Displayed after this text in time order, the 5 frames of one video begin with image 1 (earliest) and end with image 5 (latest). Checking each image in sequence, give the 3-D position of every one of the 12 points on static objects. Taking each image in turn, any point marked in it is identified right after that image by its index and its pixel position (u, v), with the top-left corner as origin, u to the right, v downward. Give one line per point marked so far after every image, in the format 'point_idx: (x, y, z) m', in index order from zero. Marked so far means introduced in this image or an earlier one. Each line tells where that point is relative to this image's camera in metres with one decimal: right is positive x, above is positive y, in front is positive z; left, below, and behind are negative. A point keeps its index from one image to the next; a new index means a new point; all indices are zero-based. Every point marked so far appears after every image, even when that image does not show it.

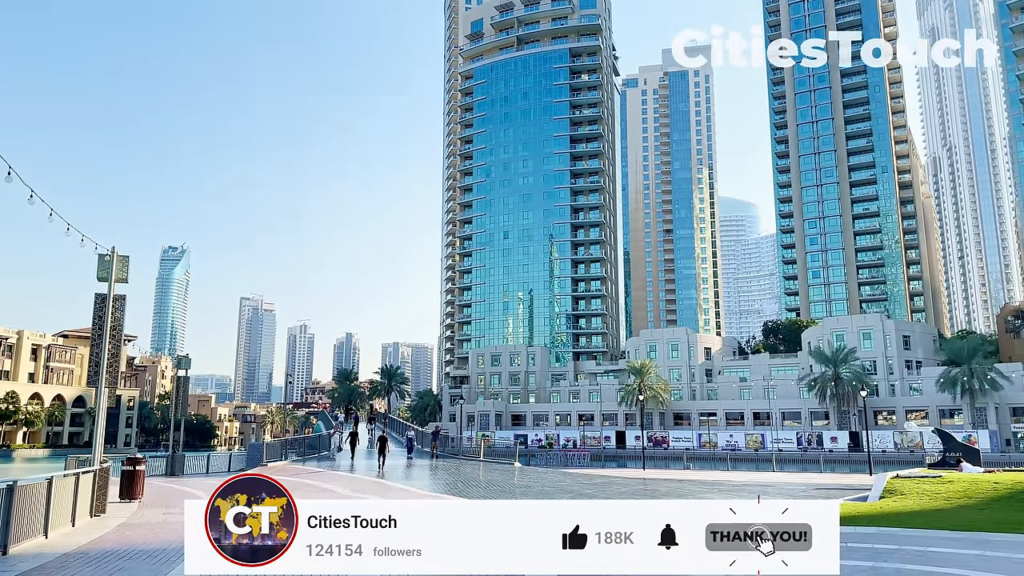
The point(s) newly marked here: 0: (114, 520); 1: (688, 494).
0: (-6.6, -3.8, +12.5) m
1: (+4.6, -5.4, +19.9) m
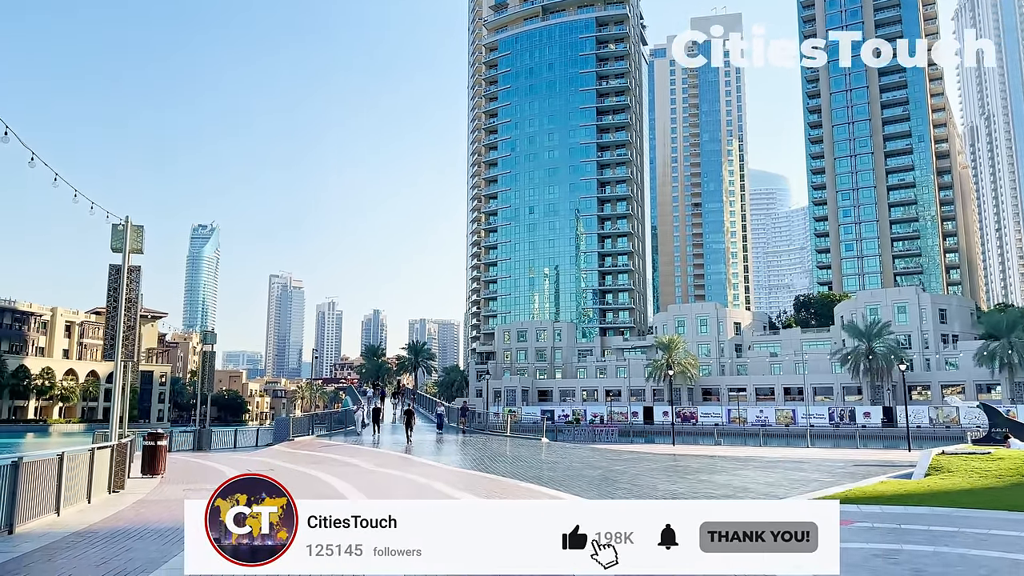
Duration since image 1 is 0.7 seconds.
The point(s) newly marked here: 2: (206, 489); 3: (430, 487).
0: (-6.2, -3.4, +12.2) m
1: (+5.4, -4.7, +19.2) m
2: (-5.4, -3.6, +13.4) m
3: (-1.5, -3.7, +14.0) m
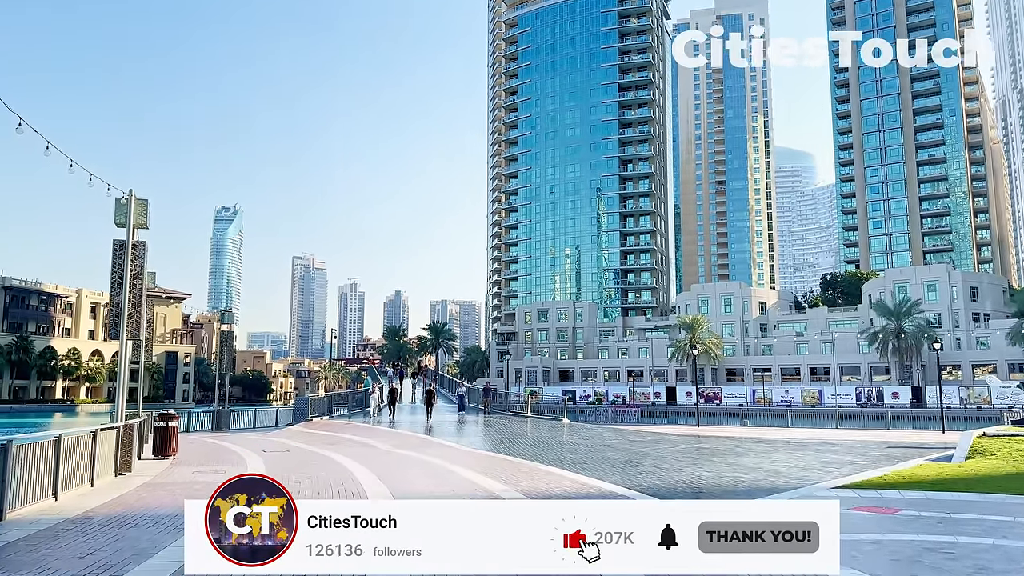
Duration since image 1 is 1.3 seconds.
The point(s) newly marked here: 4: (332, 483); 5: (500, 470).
0: (-5.9, -3.0, +11.8) m
1: (+5.9, -4.1, +18.6) m
2: (-5.1, -3.2, +13.0) m
3: (-1.2, -3.3, +13.5) m
4: (-2.9, -3.1, +12.0) m
5: (-0.2, -3.2, +13.3) m
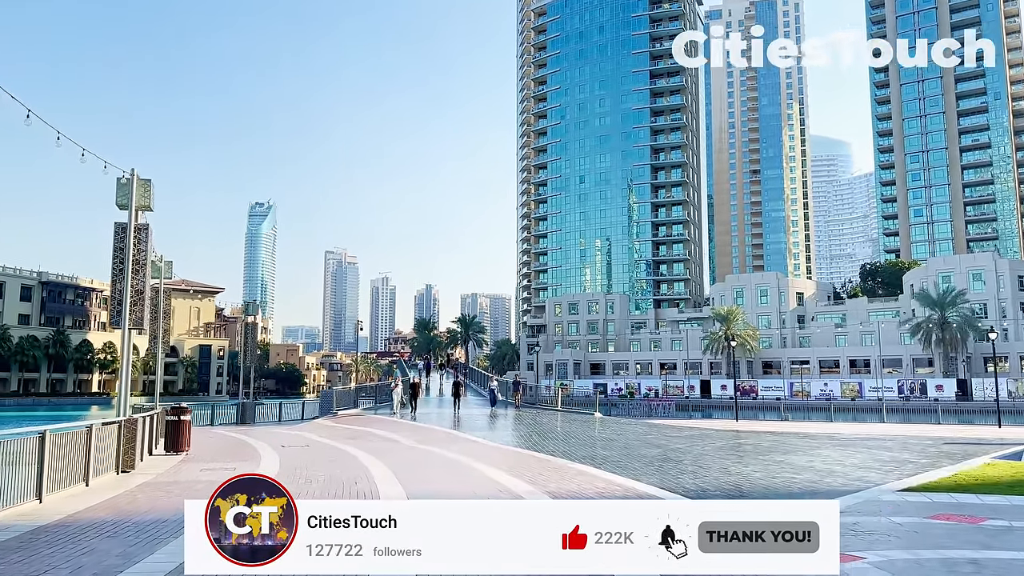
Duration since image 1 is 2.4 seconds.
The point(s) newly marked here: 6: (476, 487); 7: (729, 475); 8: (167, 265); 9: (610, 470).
0: (-5.5, -2.8, +11.0) m
1: (+6.5, -3.7, +17.3) m
2: (-4.6, -2.9, +12.2) m
3: (-0.7, -3.0, +12.6) m
4: (-2.4, -2.8, +11.1) m
5: (+0.2, -3.0, +12.3) m
6: (-0.5, -2.8, +10.3) m
7: (+3.5, -3.0, +11.9) m
8: (-9.1, +0.6, +19.9) m
9: (+1.6, -3.0, +12.1) m
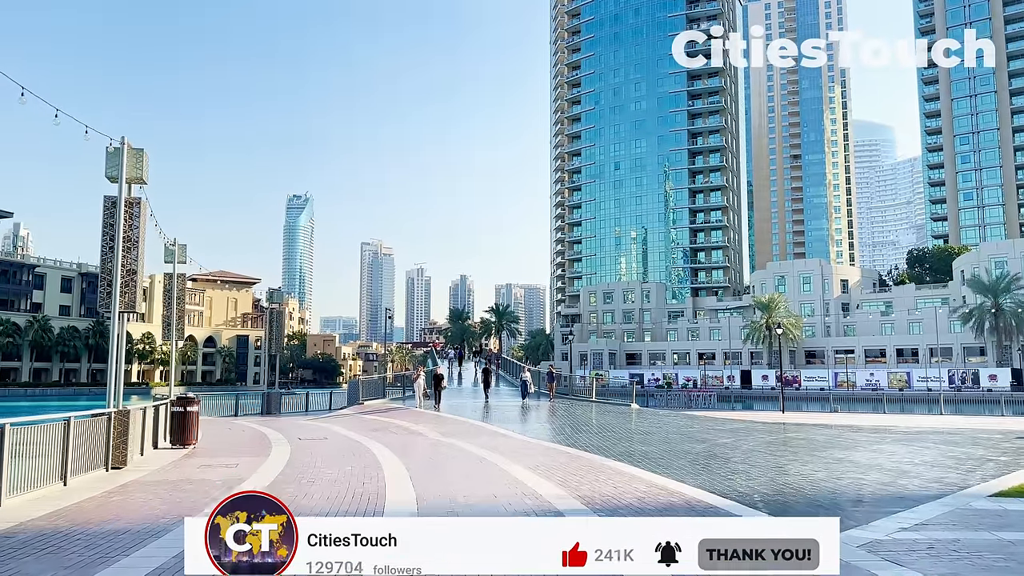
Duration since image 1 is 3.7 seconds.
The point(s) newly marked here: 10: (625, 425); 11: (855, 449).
0: (-5.1, -2.5, +10.1) m
1: (+7.2, -3.3, +15.8) m
2: (-4.2, -2.6, +11.2) m
3: (-0.3, -2.7, +11.4) m
4: (-2.1, -2.5, +10.0) m
5: (+0.7, -2.6, +11.1) m
6: (-0.2, -2.5, +9.1) m
7: (+3.9, -2.7, +10.5) m
8: (-8.4, +1.0, +19.0) m
9: (+2.0, -2.6, +10.8) m
10: (+3.0, -3.6, +19.8) m
11: (+6.8, -3.1, +14.4) m
